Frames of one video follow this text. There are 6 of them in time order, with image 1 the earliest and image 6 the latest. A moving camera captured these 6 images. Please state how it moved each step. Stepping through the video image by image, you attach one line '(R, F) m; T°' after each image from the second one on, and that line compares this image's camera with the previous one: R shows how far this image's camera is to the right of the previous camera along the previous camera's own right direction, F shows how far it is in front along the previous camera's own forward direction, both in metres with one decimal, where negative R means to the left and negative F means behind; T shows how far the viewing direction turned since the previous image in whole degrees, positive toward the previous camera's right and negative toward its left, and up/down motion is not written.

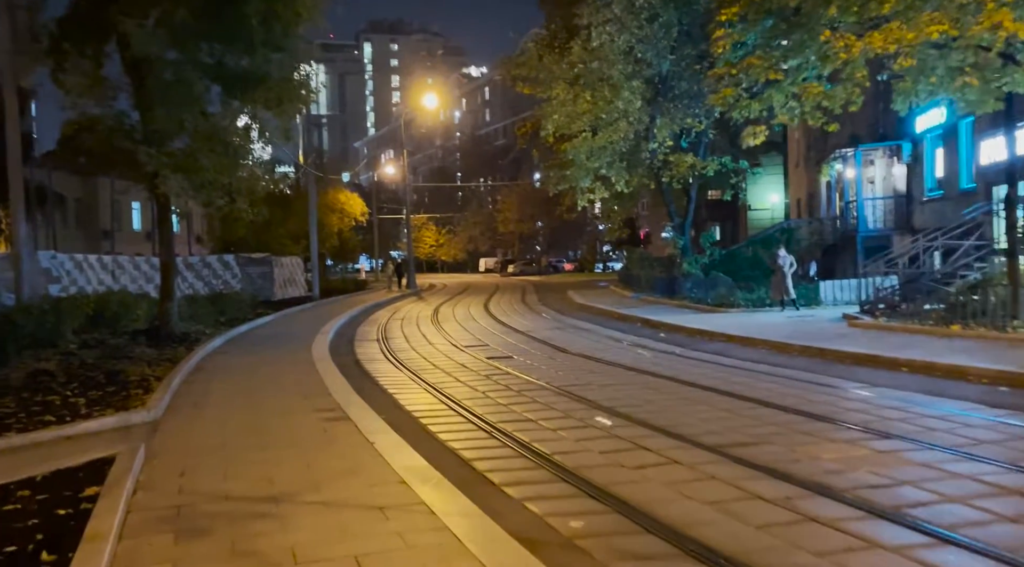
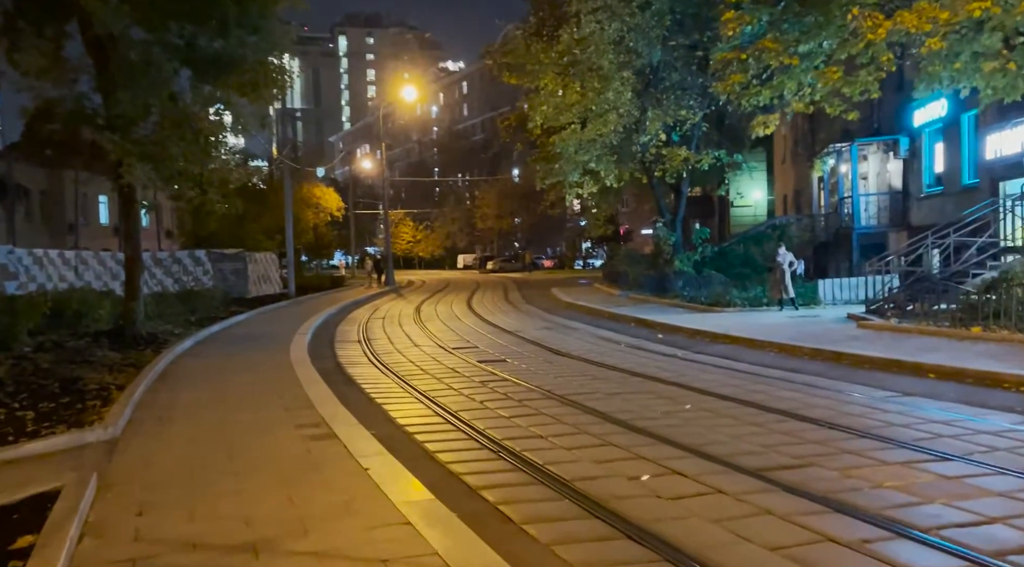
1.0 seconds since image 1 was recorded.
(-0.3, +1.2) m; +1°
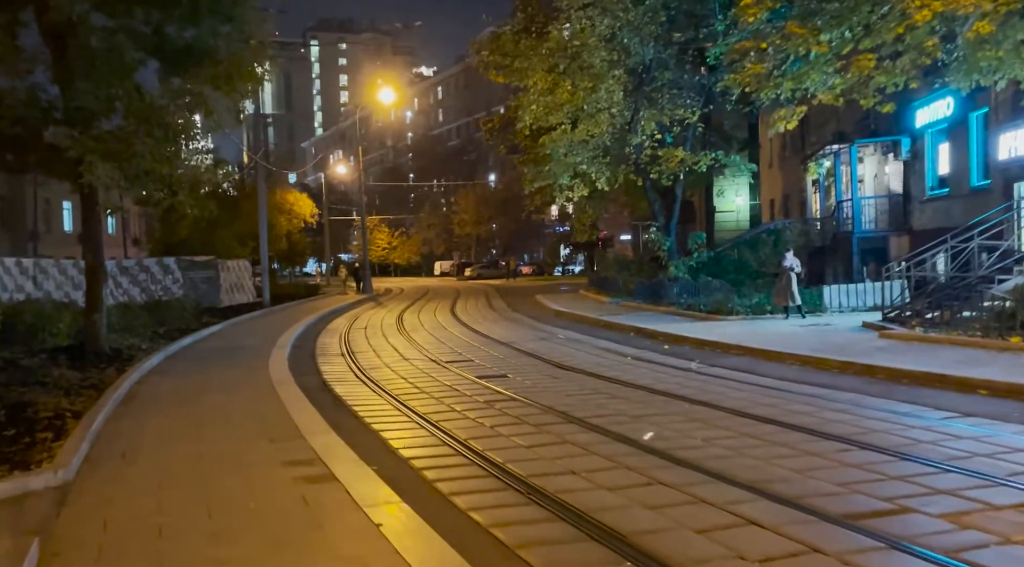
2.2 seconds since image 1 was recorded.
(-0.4, +1.5) m; +1°
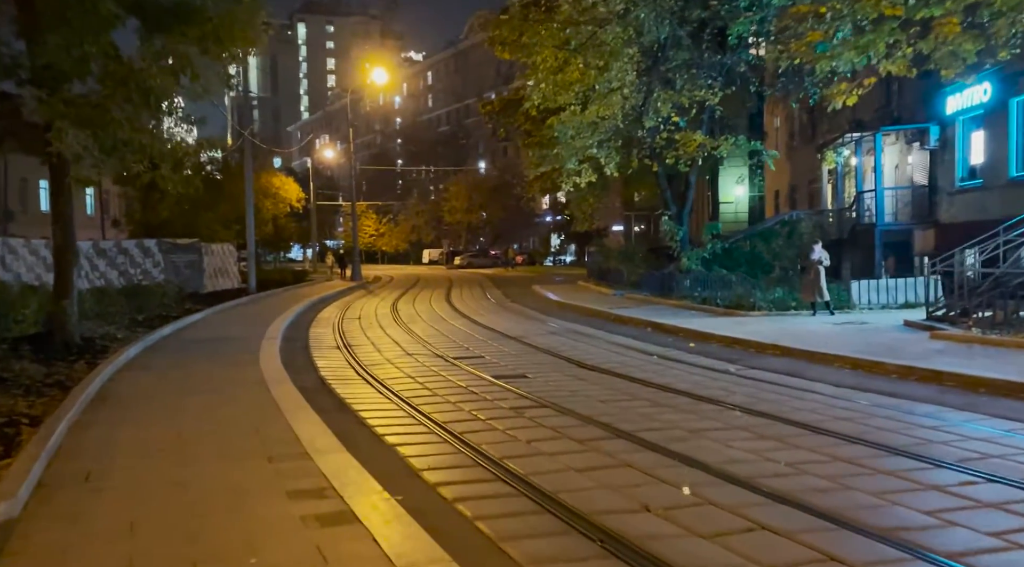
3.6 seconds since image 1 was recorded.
(-0.5, +1.7) m; +1°
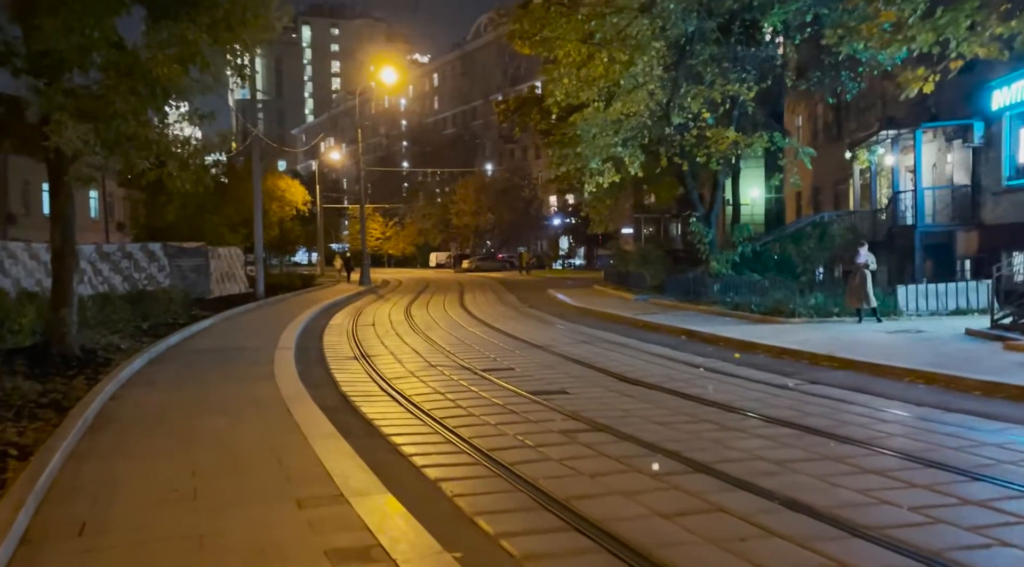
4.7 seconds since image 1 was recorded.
(-0.5, +1.3) m; 0°
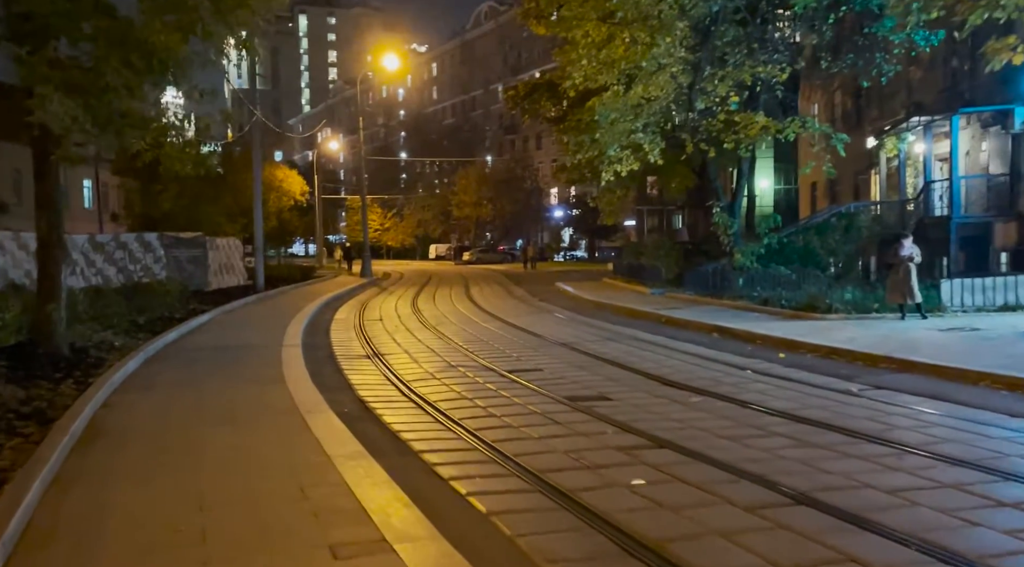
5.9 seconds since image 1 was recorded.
(-0.5, +1.4) m; 0°
